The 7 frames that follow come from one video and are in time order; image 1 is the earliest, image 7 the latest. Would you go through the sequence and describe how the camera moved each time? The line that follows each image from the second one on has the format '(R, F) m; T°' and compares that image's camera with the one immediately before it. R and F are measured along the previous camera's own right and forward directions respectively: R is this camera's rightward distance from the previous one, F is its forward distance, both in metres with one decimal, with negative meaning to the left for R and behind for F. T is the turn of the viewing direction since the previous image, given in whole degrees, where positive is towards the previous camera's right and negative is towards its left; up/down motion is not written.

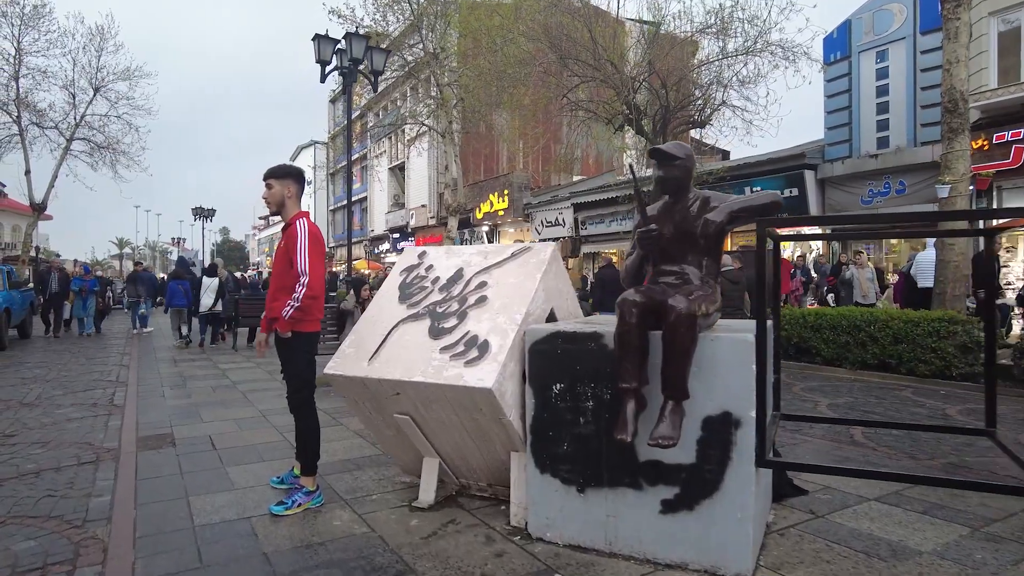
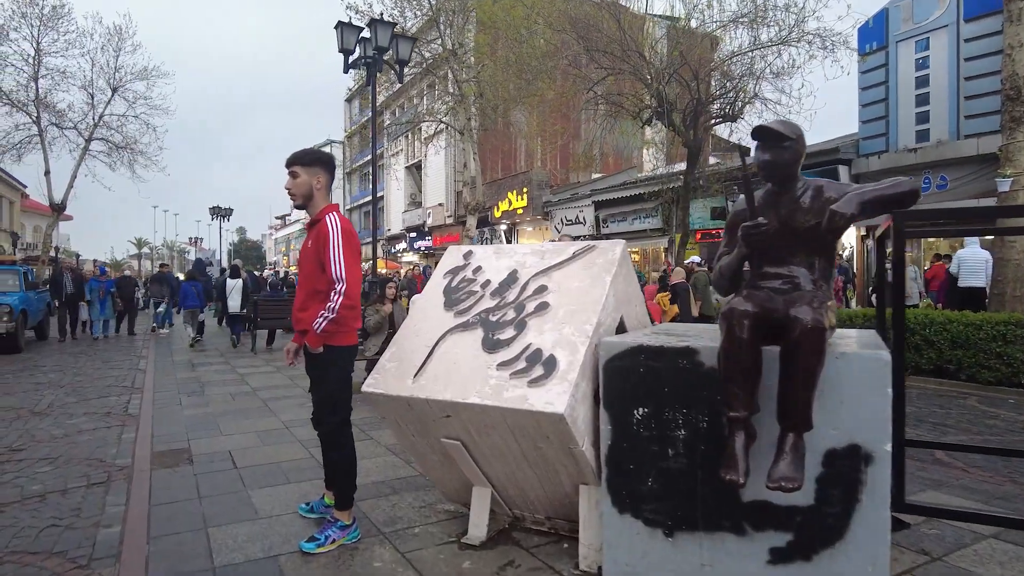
(-0.2, +0.5) m; -1°
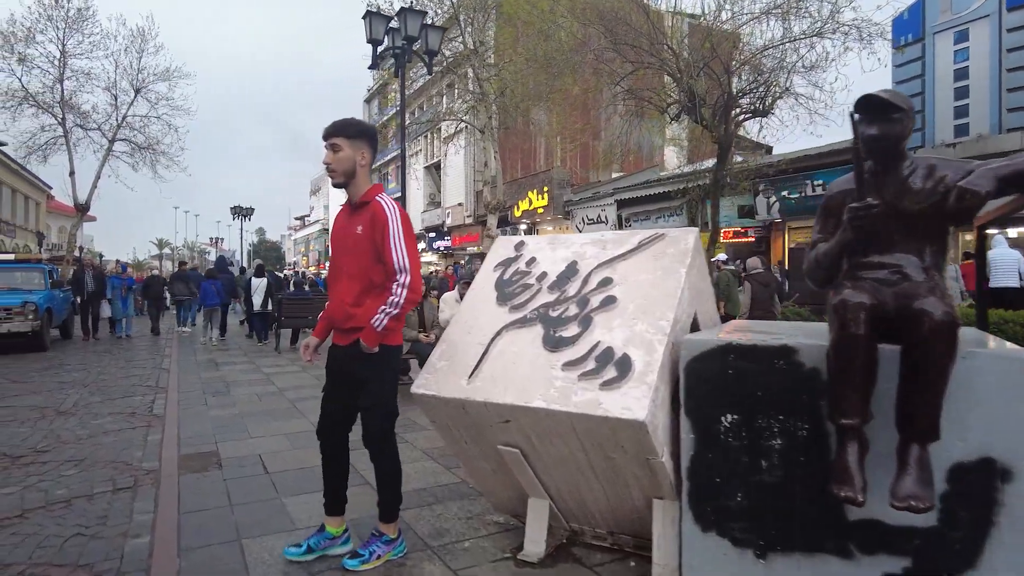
(-0.2, +0.3) m; -1°
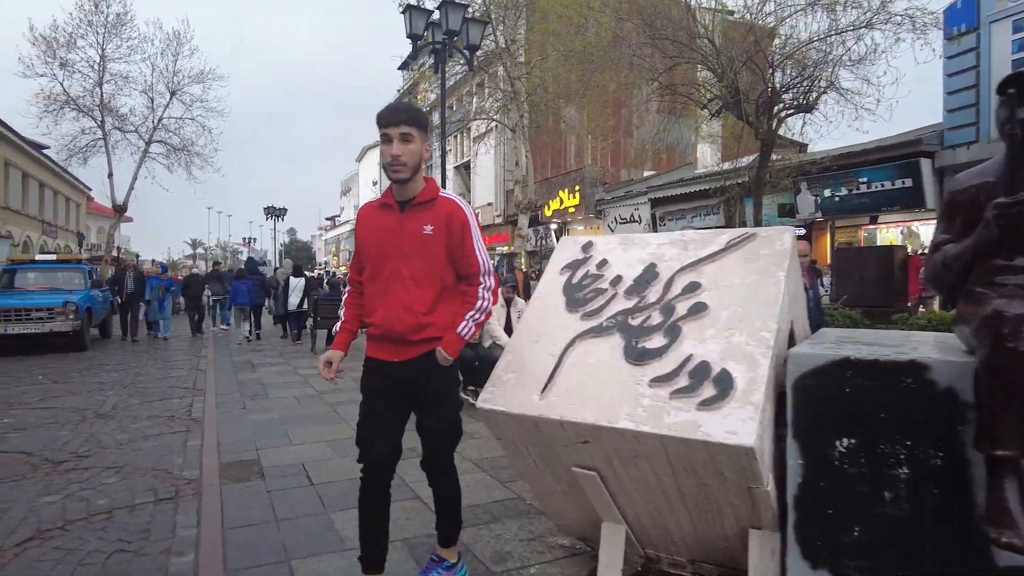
(-0.2, +0.3) m; -2°
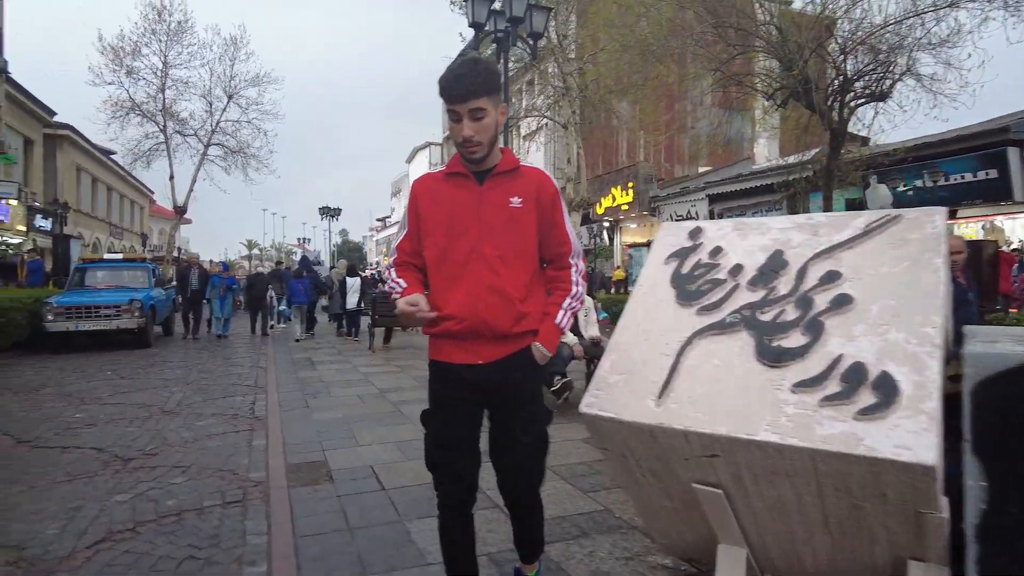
(-0.2, +0.3) m; -4°
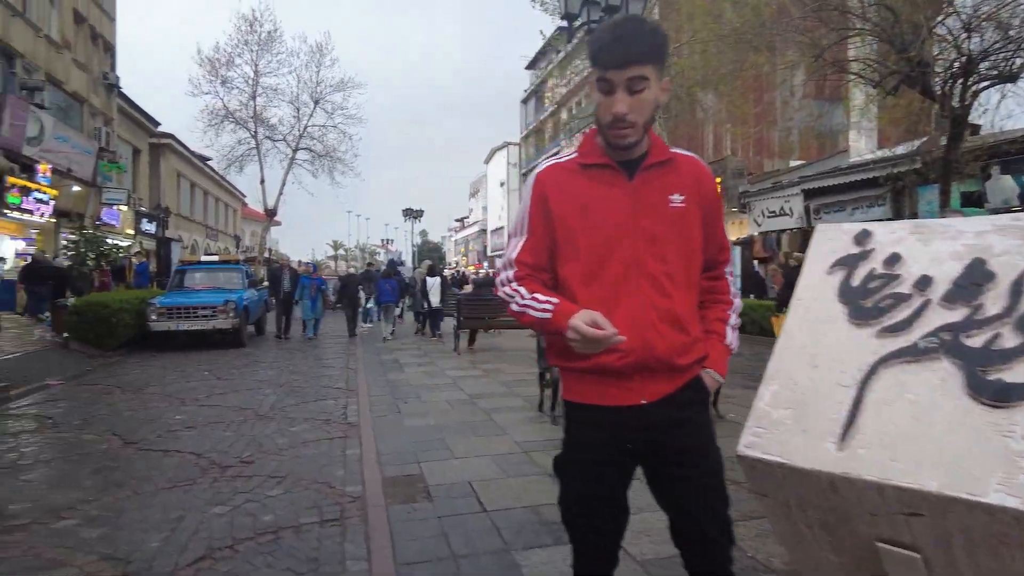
(-0.2, +0.3) m; -7°
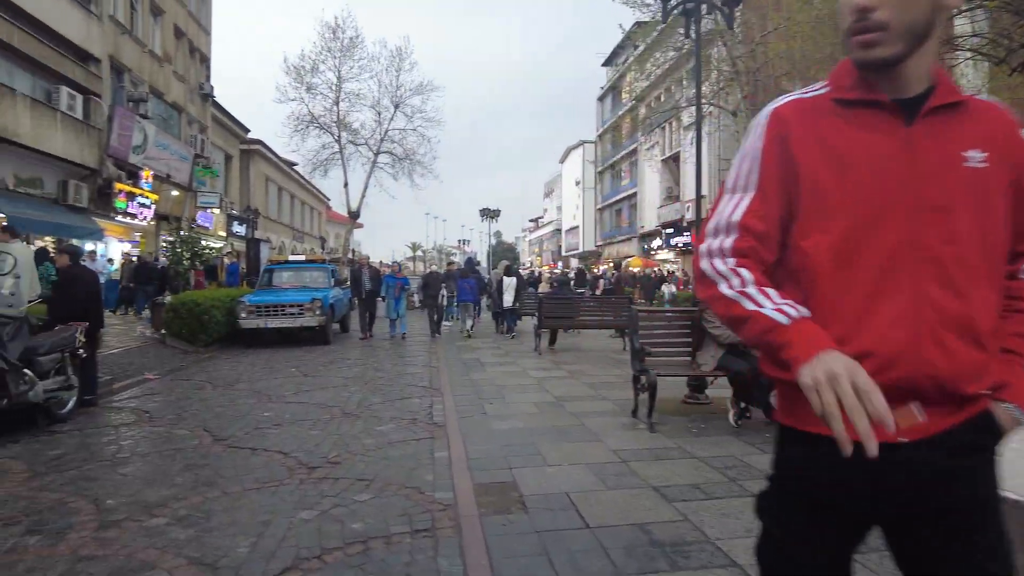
(-0.2, +0.3) m; -6°
